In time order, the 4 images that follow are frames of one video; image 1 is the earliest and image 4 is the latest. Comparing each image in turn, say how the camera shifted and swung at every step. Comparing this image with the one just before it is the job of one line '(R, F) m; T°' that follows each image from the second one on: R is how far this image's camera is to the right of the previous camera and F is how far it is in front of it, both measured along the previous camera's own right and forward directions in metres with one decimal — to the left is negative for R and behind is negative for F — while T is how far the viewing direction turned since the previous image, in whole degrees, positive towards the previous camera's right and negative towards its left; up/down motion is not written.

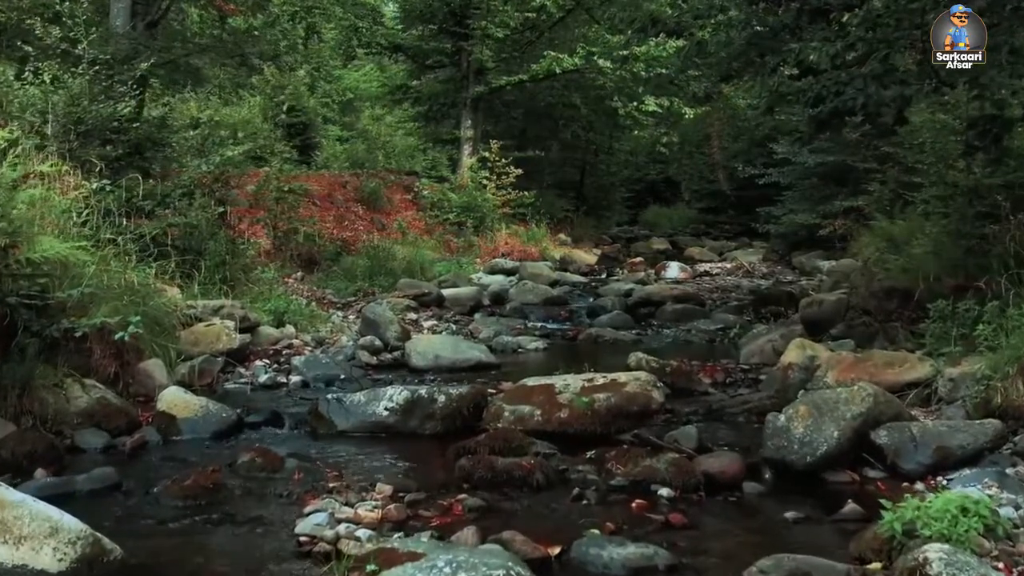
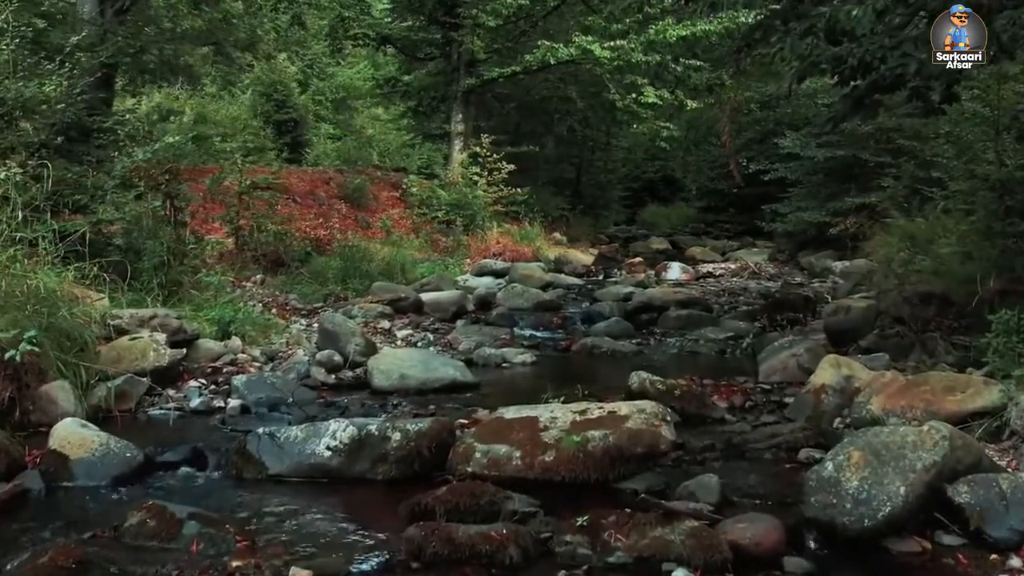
(+0.1, +1.2) m; 0°
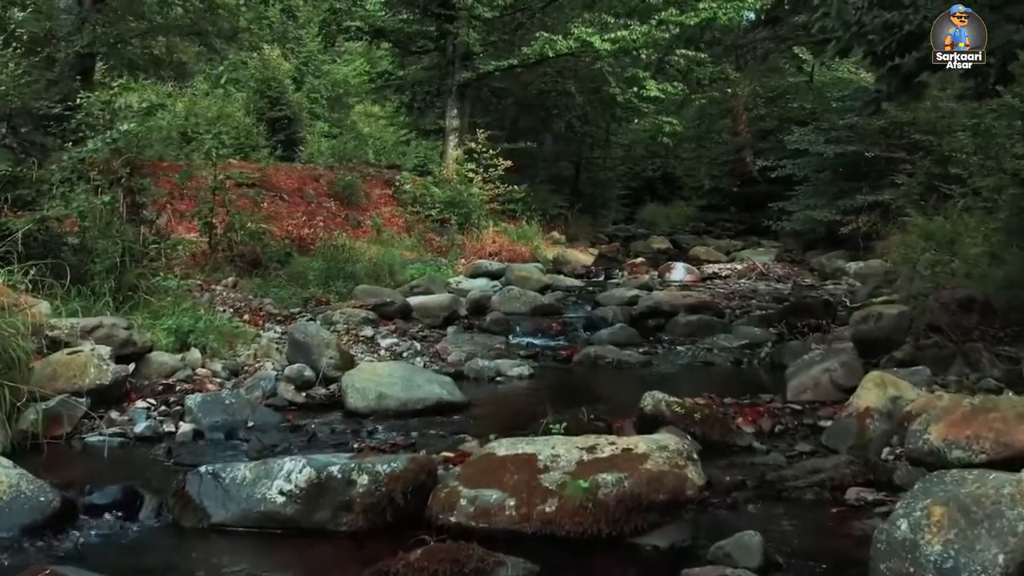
(0.0, +0.8) m; 0°
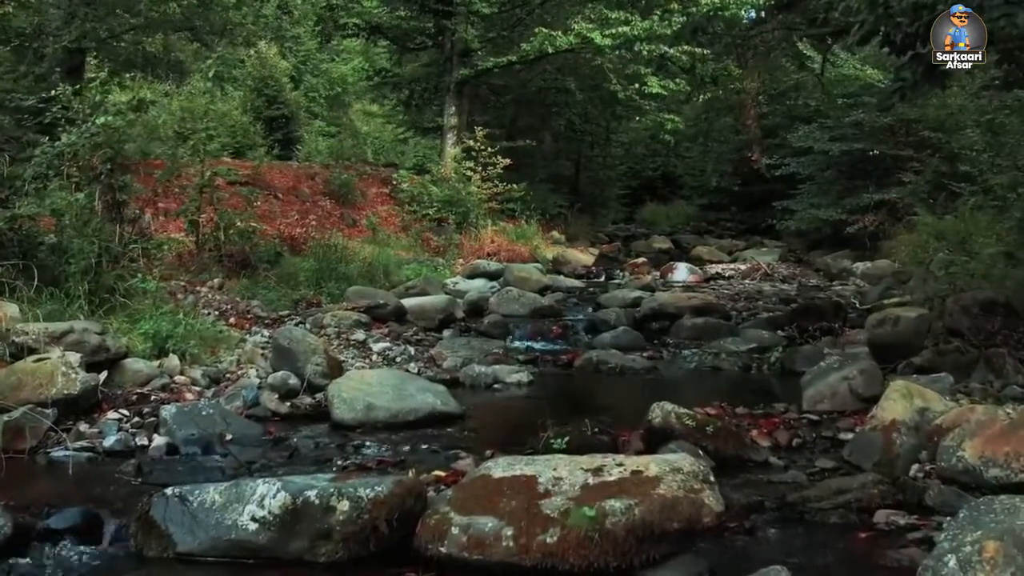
(0.0, +0.4) m; 0°
